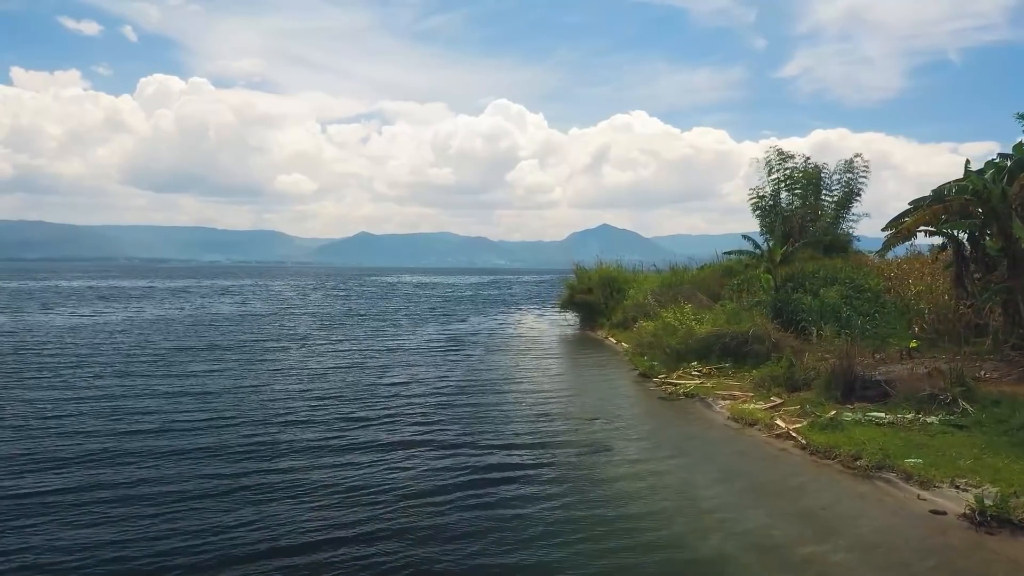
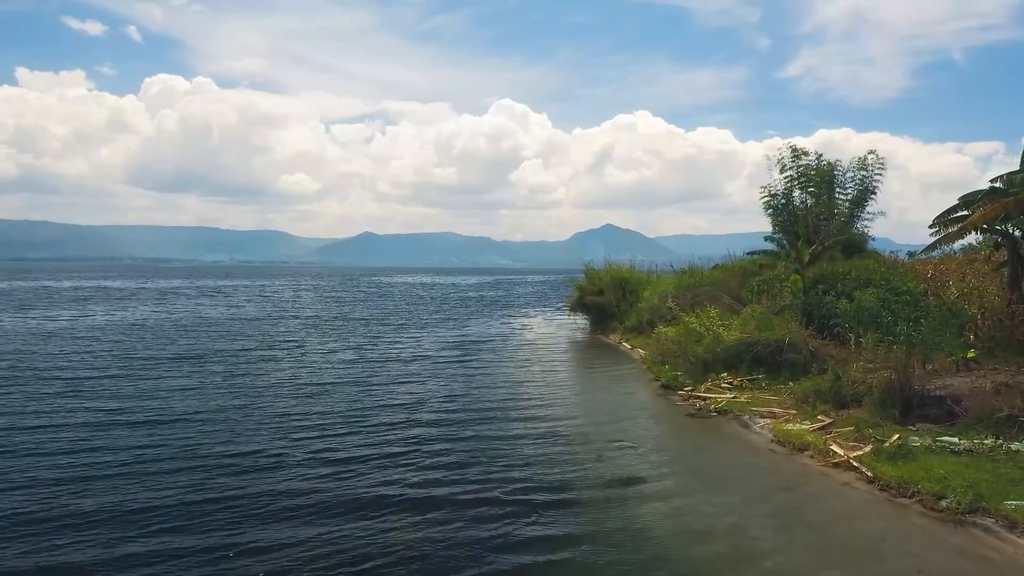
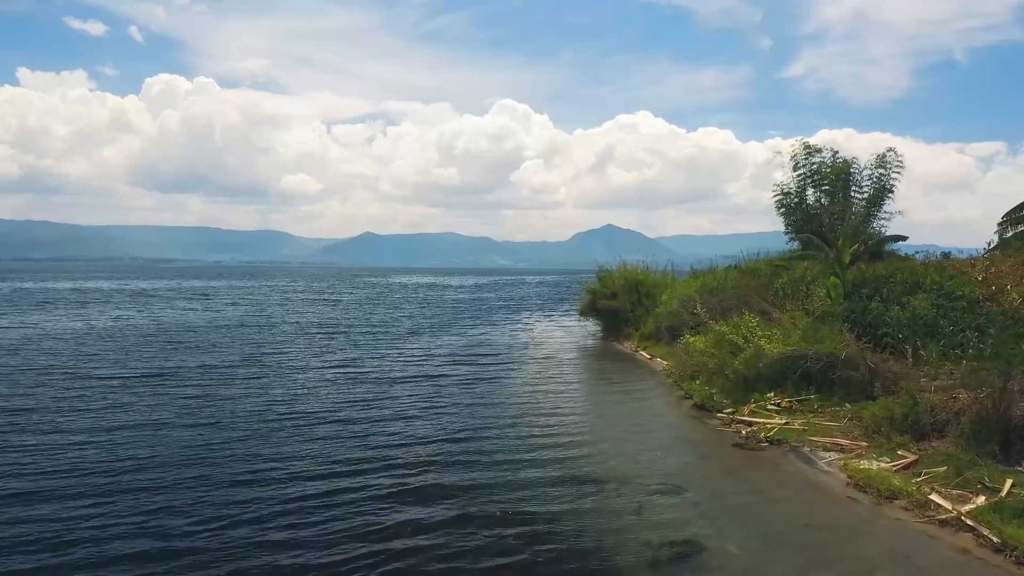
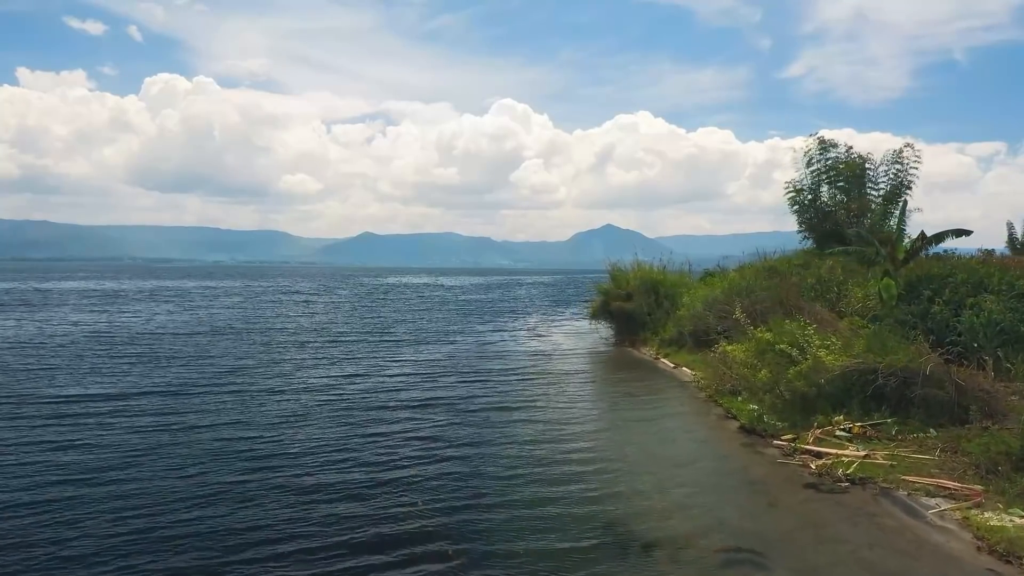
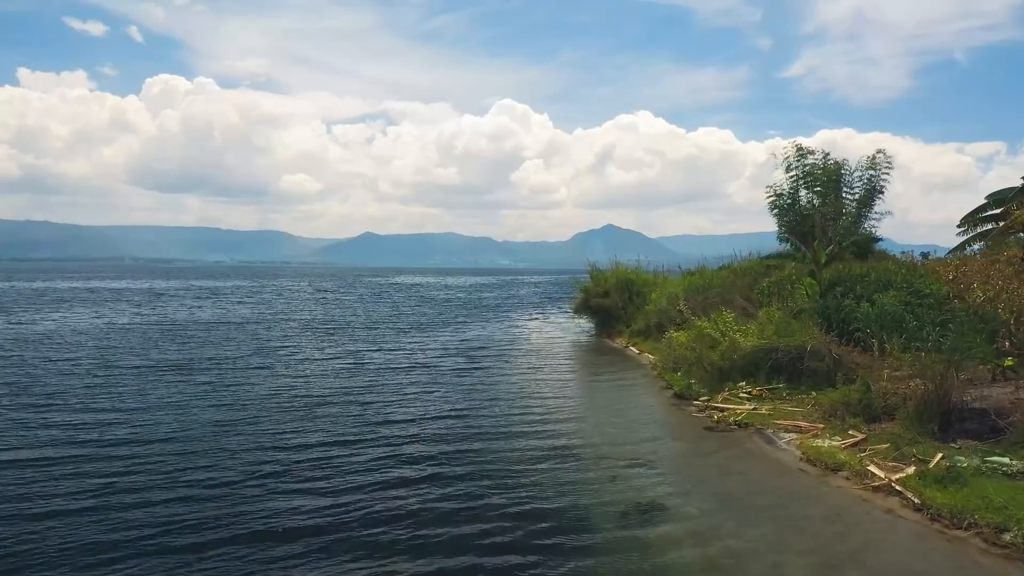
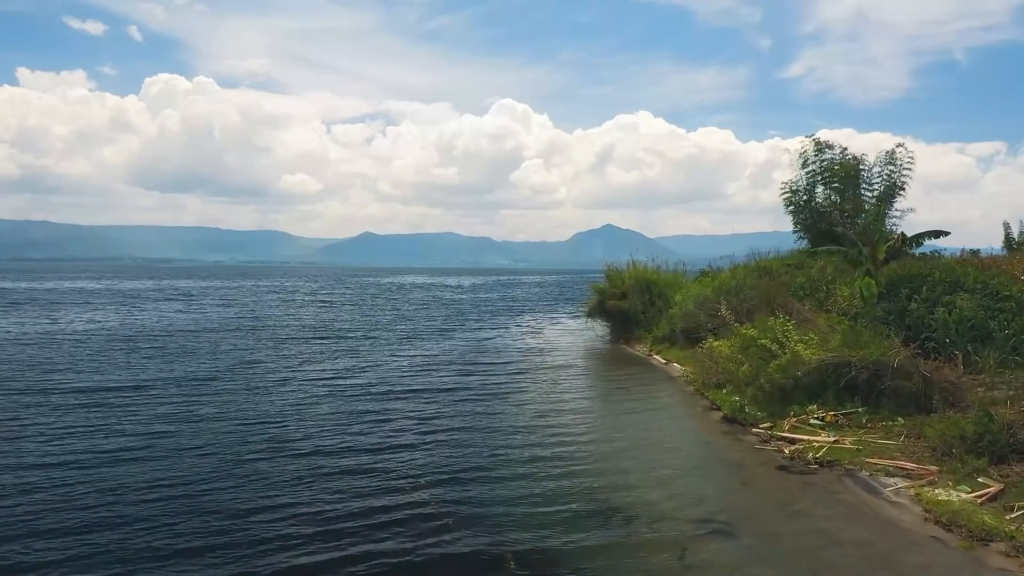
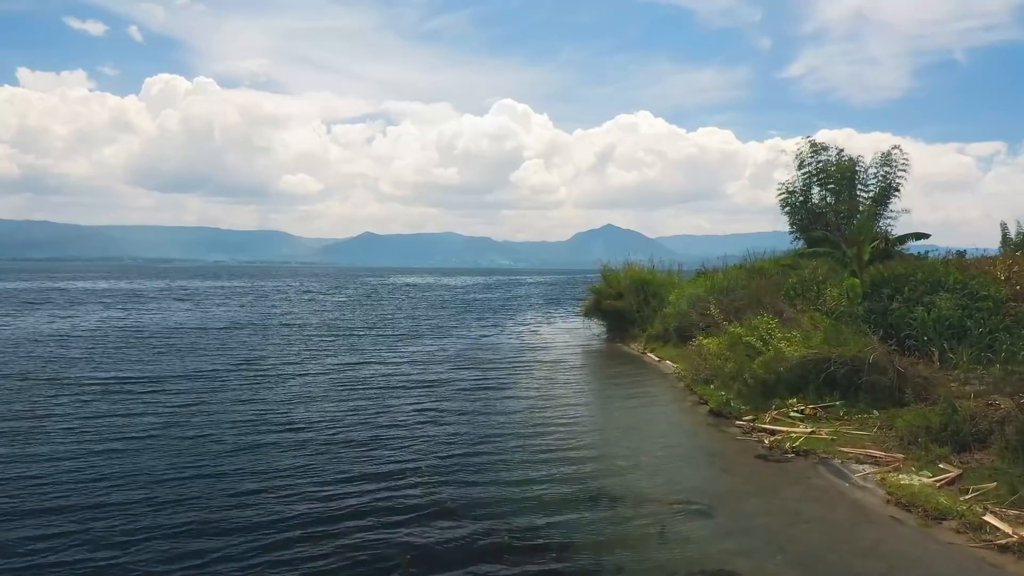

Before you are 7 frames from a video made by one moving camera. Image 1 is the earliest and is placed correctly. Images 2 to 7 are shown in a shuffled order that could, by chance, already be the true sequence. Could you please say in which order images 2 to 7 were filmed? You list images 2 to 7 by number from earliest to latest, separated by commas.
2, 5, 3, 7, 6, 4
